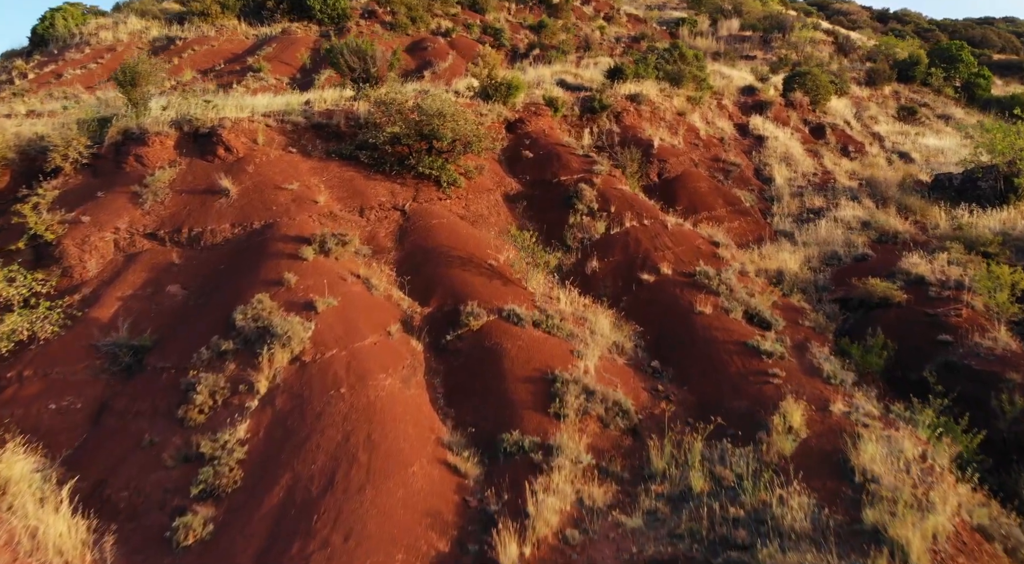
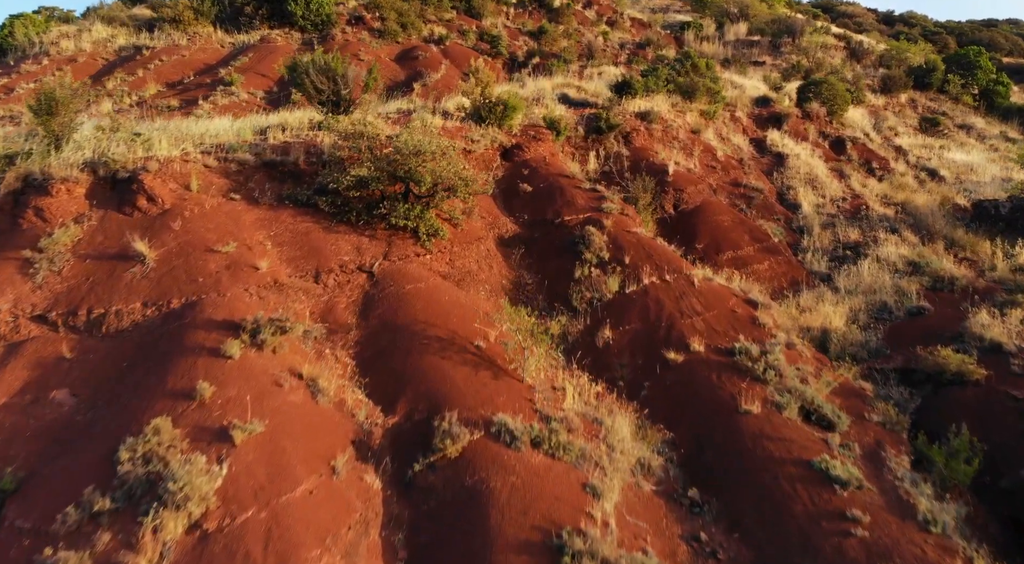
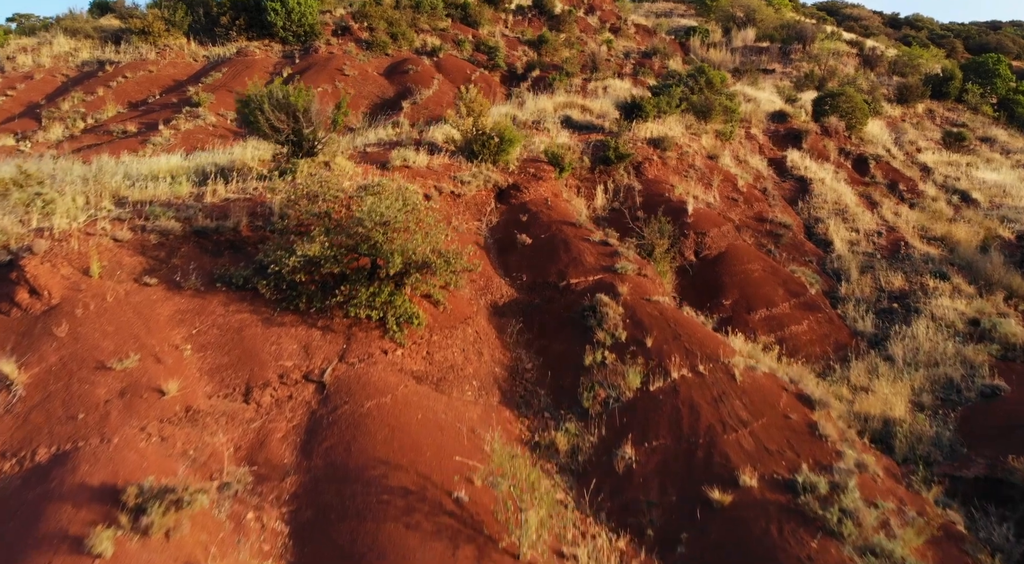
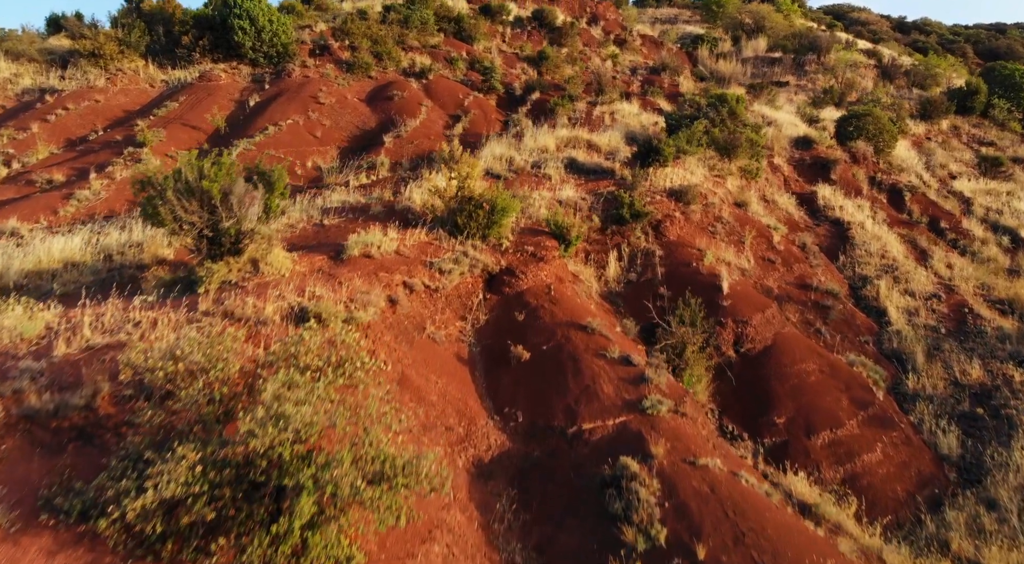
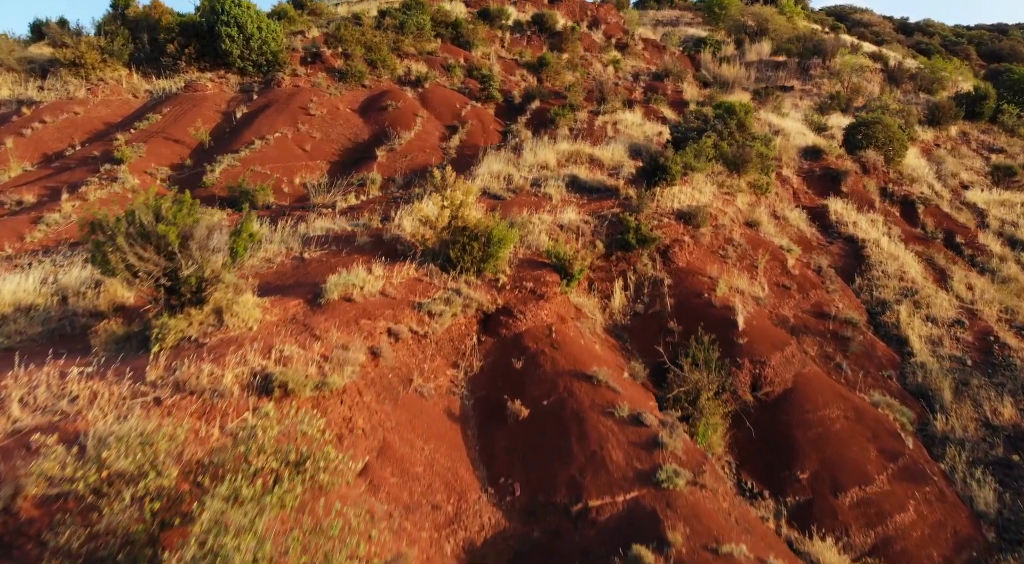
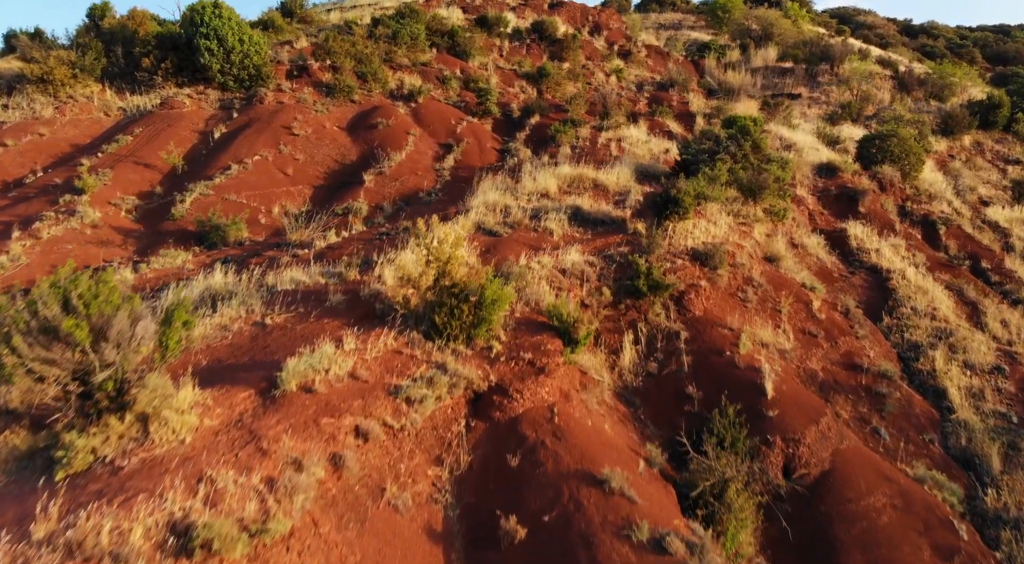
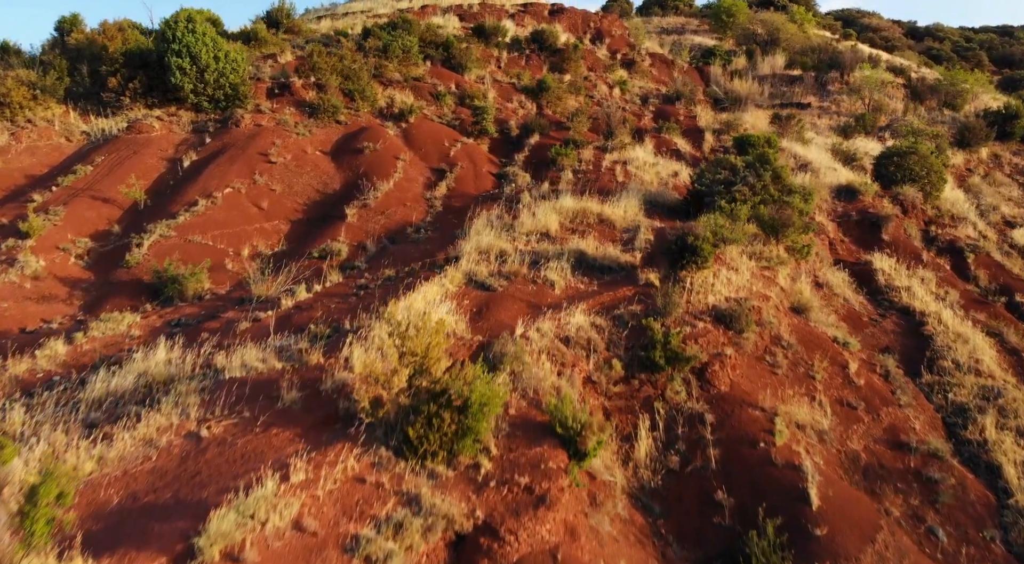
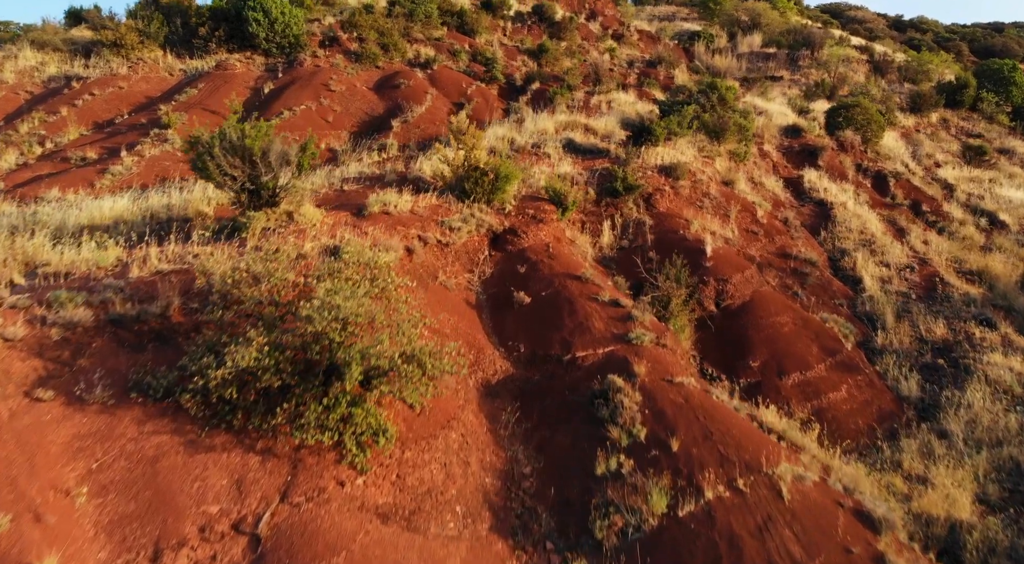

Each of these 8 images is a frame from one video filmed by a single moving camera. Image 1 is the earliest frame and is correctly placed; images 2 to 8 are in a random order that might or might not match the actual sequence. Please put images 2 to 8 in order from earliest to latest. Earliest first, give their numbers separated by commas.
2, 3, 8, 4, 5, 6, 7
